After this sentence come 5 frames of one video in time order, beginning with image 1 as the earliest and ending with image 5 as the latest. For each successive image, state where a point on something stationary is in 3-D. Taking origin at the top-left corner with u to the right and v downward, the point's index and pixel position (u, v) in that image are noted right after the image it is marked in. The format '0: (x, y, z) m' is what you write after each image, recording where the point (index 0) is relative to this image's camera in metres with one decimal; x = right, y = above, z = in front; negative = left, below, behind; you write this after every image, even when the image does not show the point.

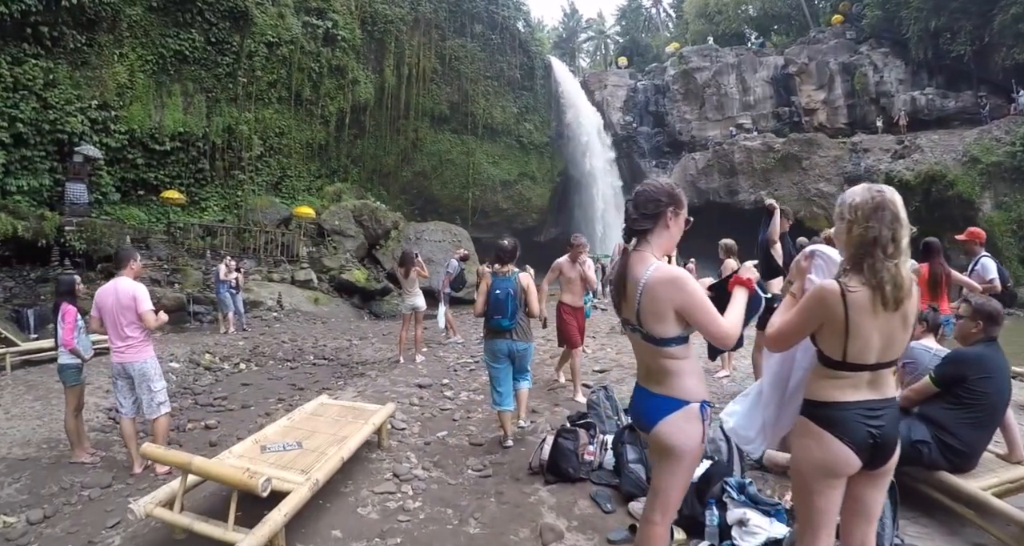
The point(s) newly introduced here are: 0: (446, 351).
0: (-0.9, -1.0, +7.1) m
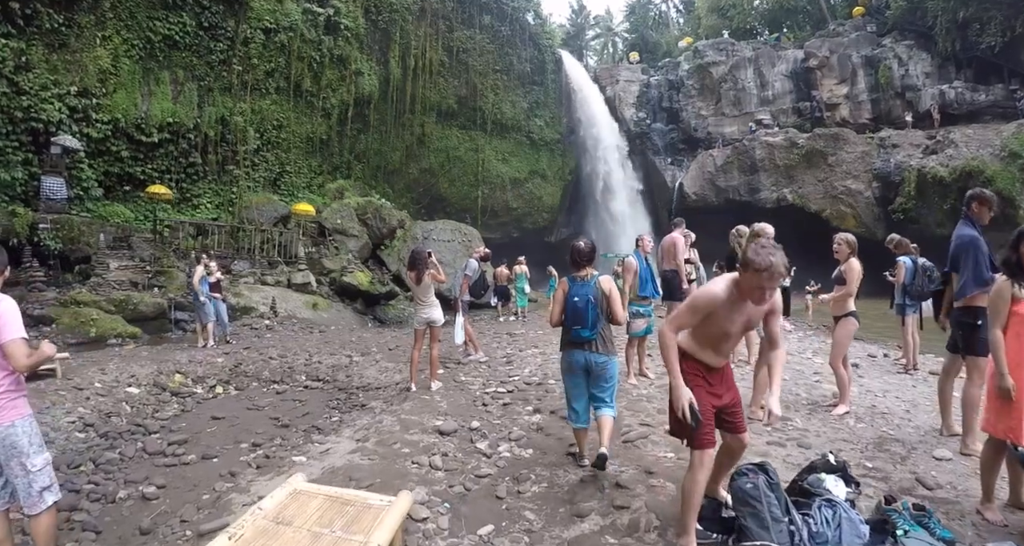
0: (-0.4, -1.1, +5.5) m
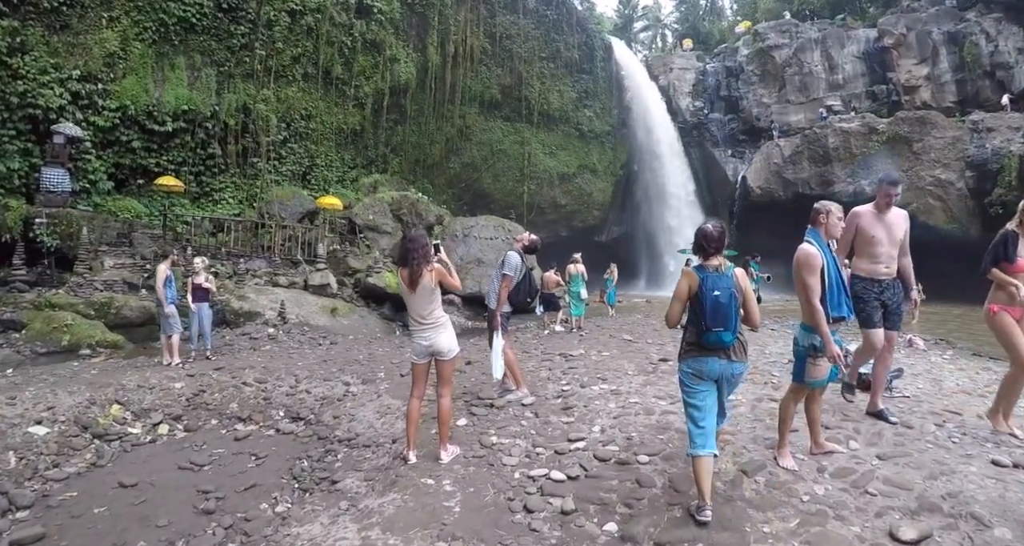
0: (-0.1, -1.0, +3.4) m
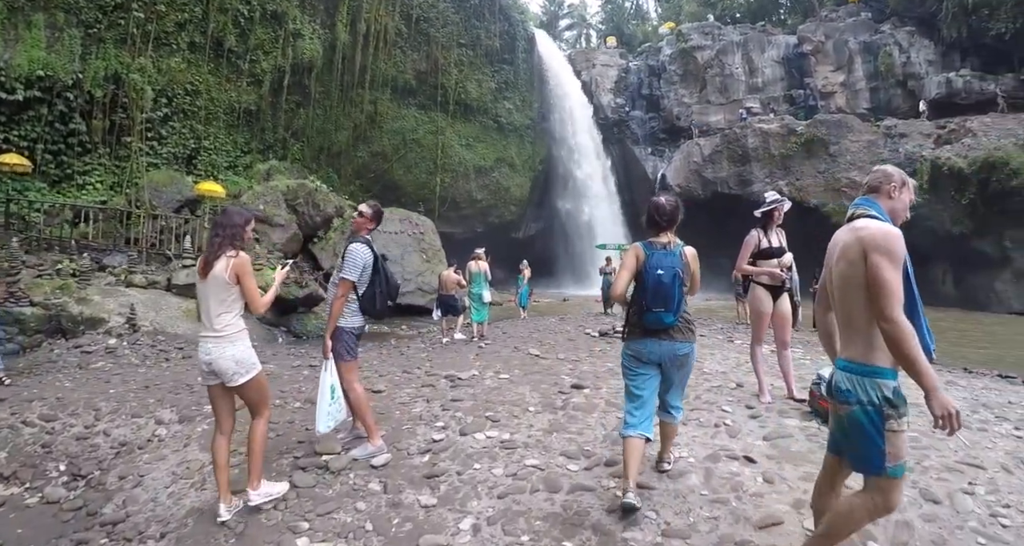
0: (-0.8, -1.0, +2.2) m
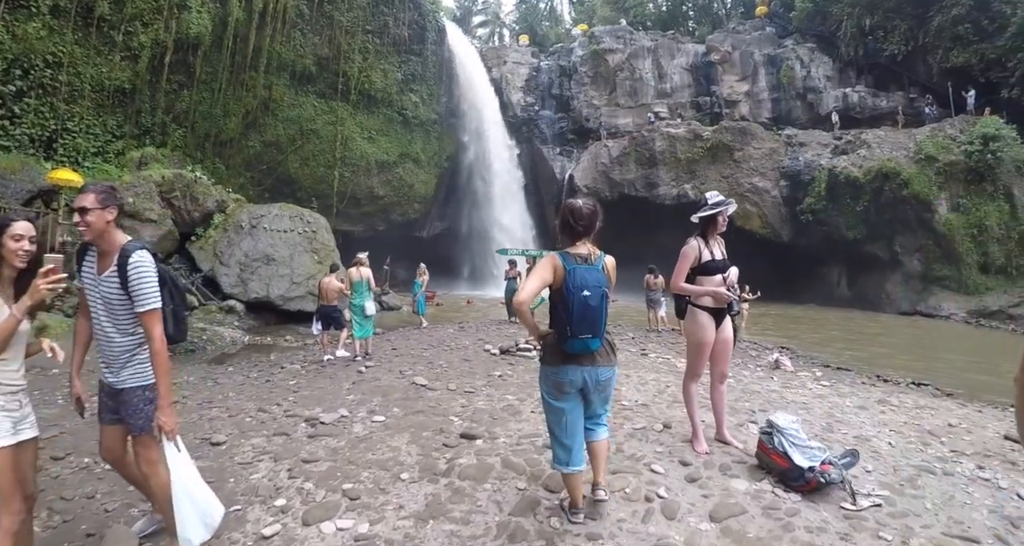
0: (-1.2, -1.1, +1.4) m
